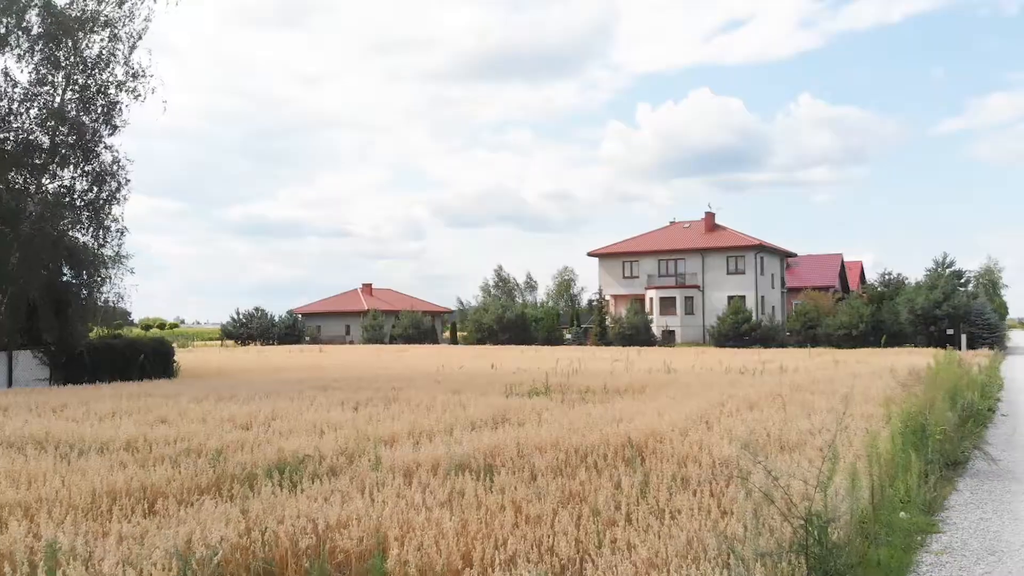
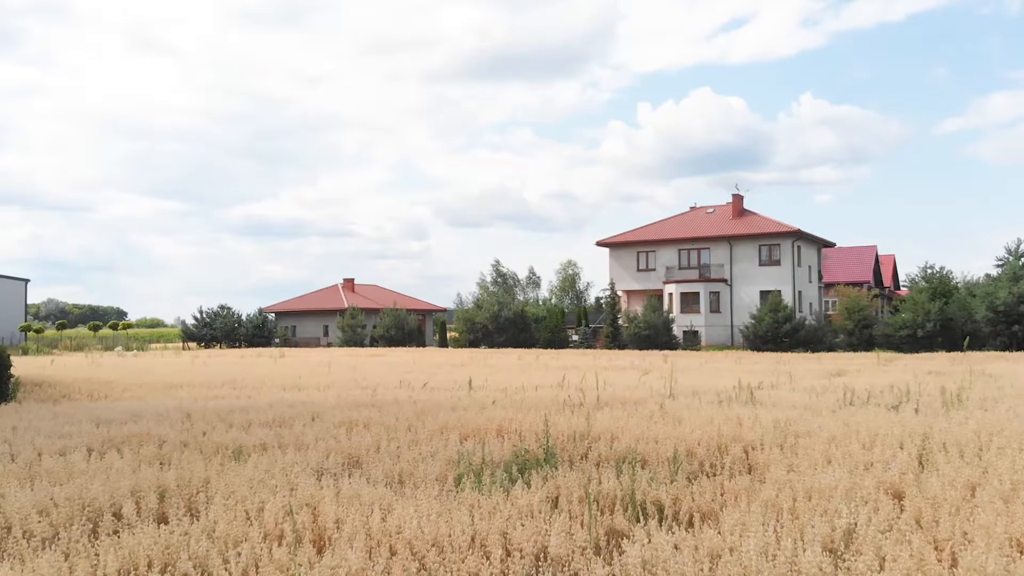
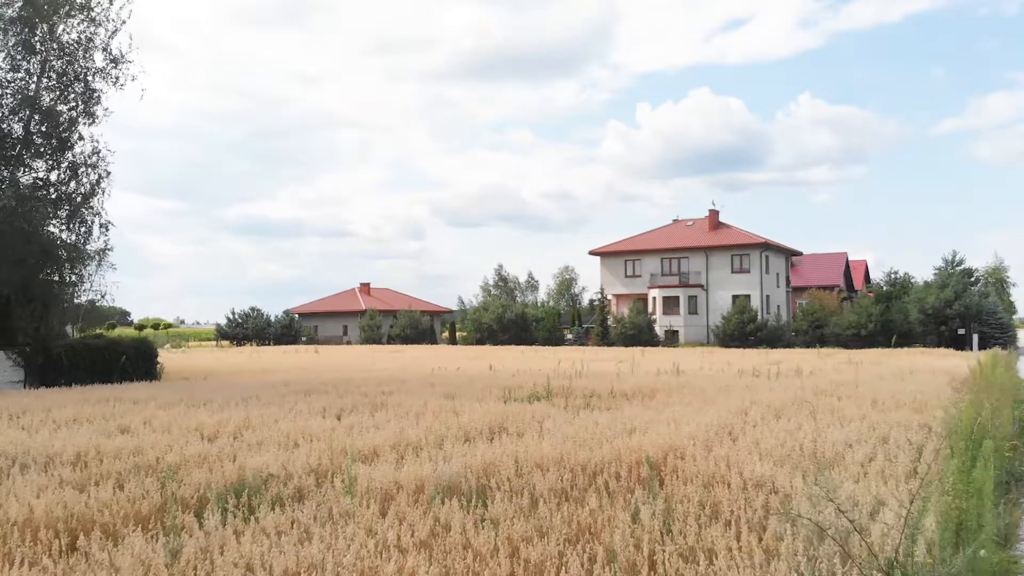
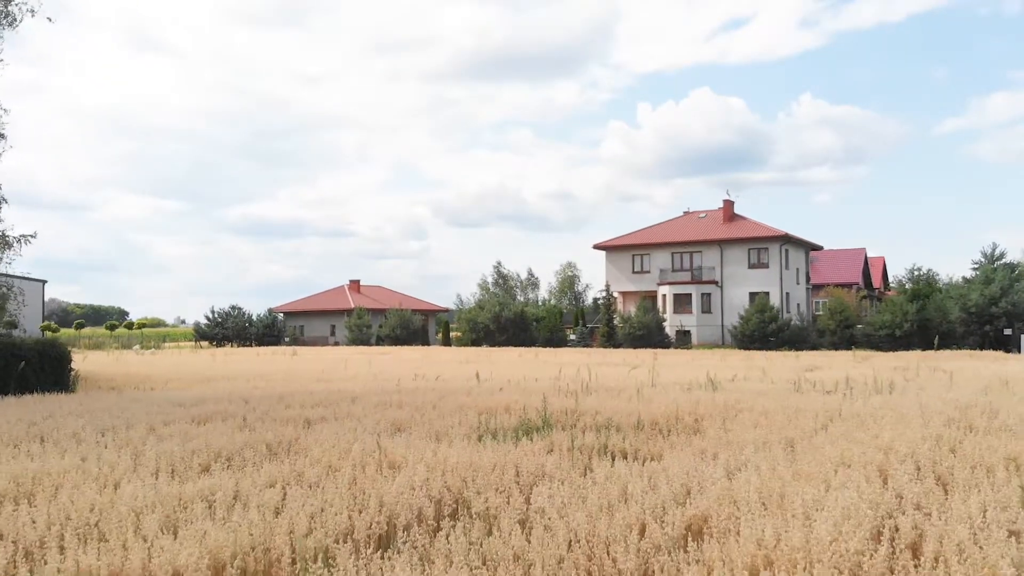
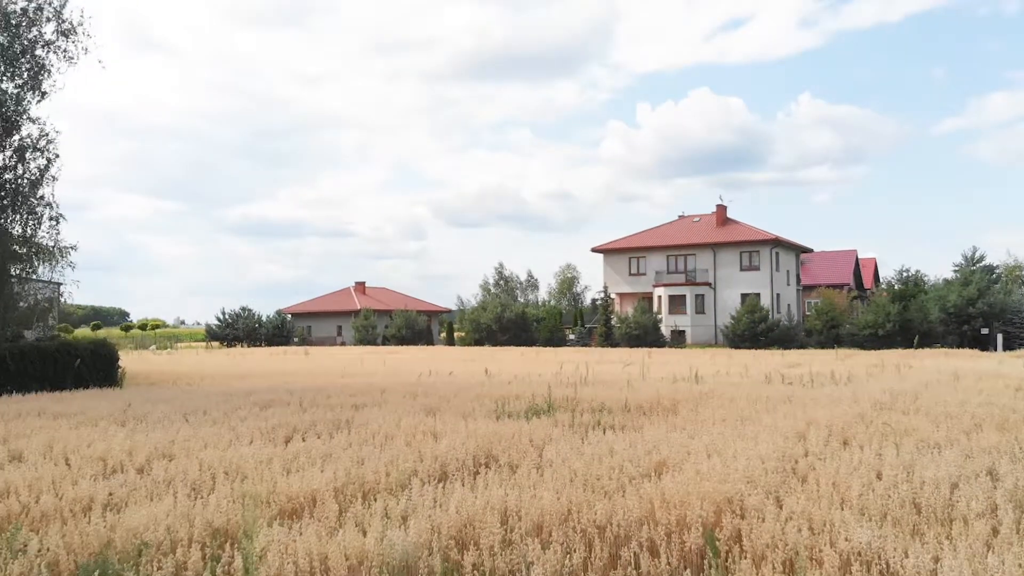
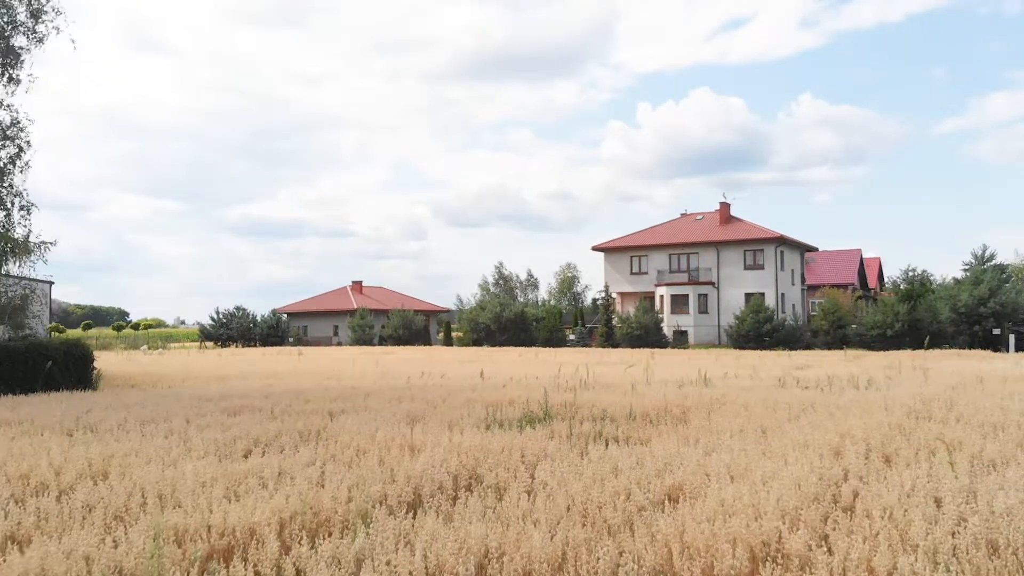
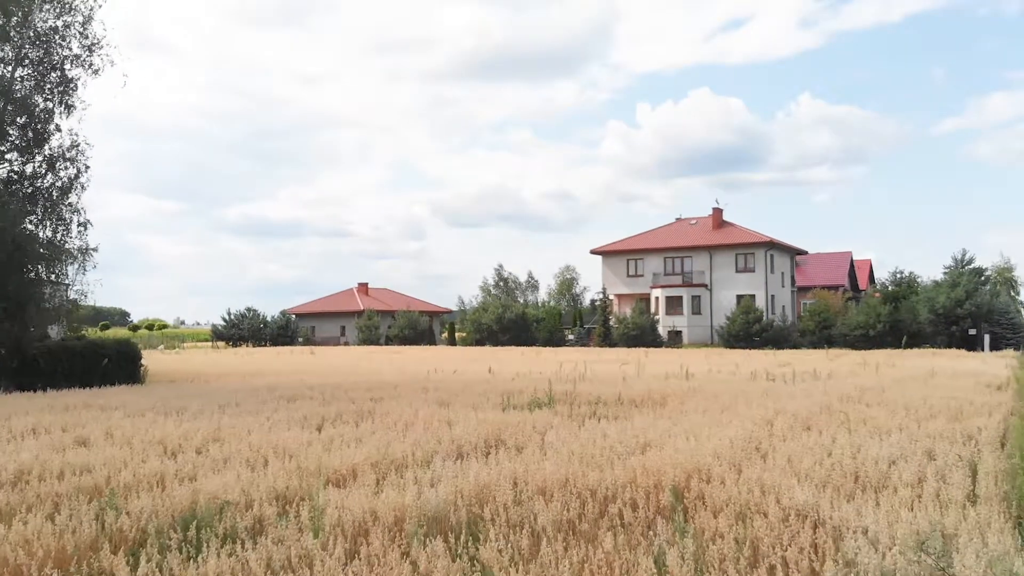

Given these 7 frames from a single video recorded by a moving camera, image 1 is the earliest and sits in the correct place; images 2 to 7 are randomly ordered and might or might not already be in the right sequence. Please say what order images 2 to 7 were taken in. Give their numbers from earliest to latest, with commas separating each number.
3, 7, 5, 6, 4, 2
